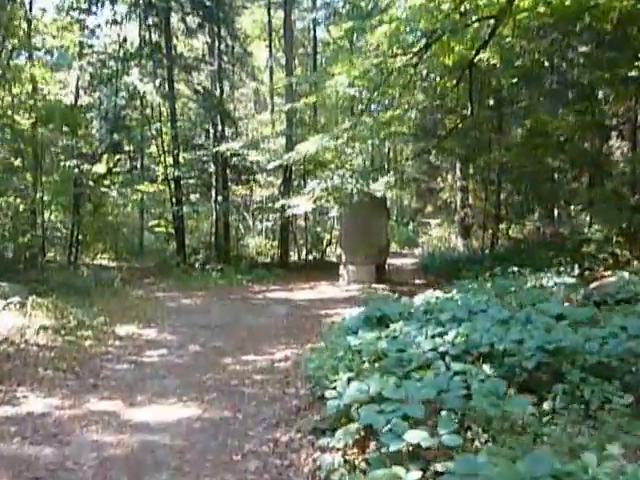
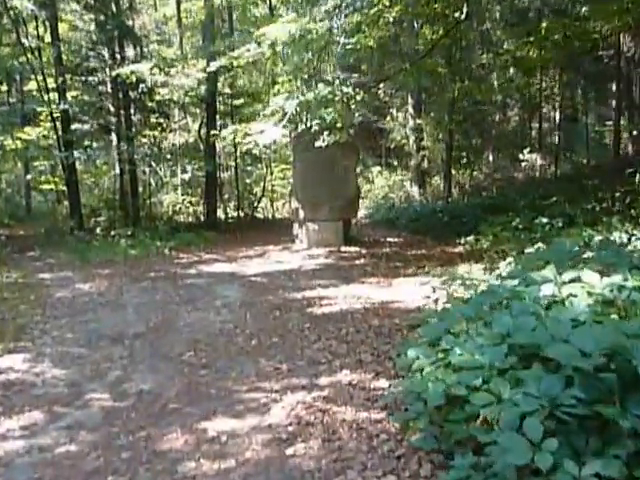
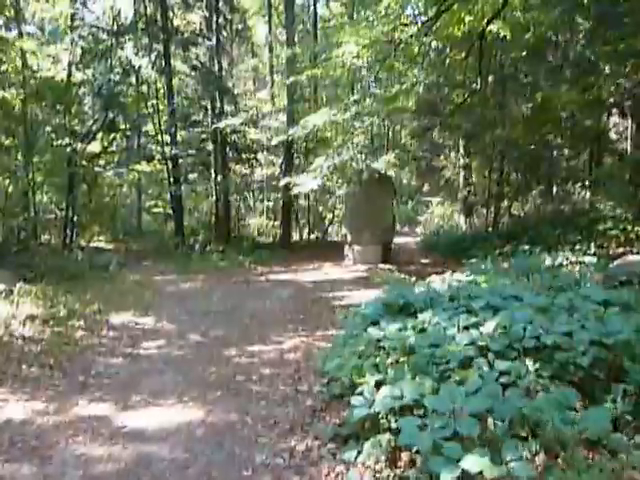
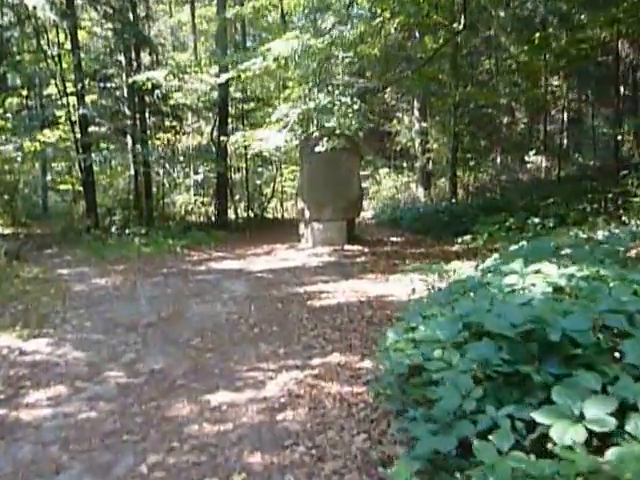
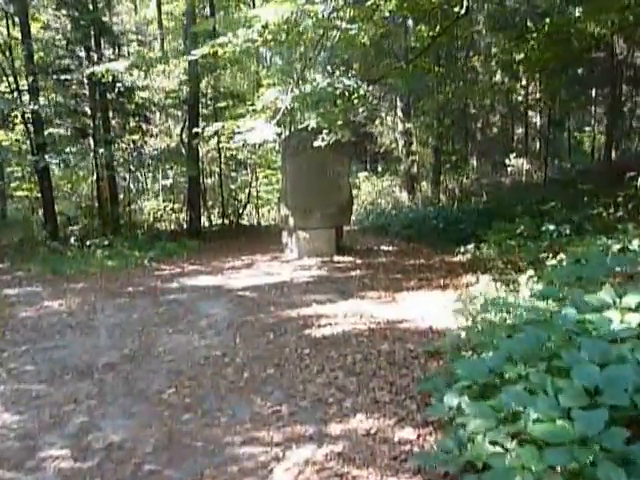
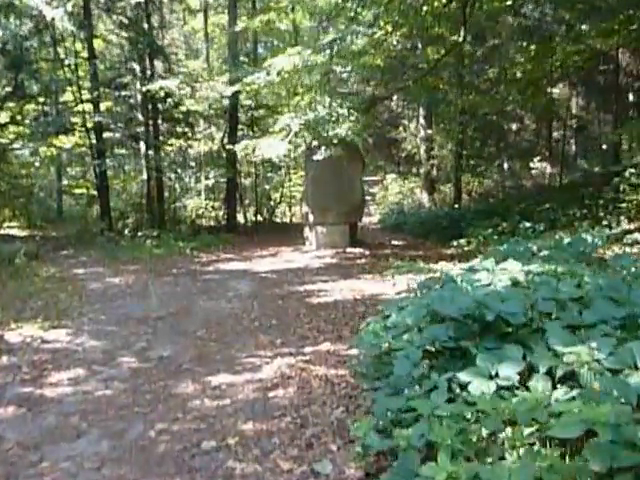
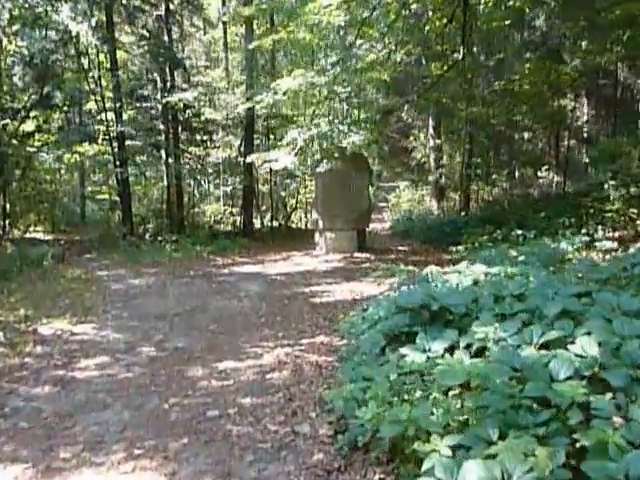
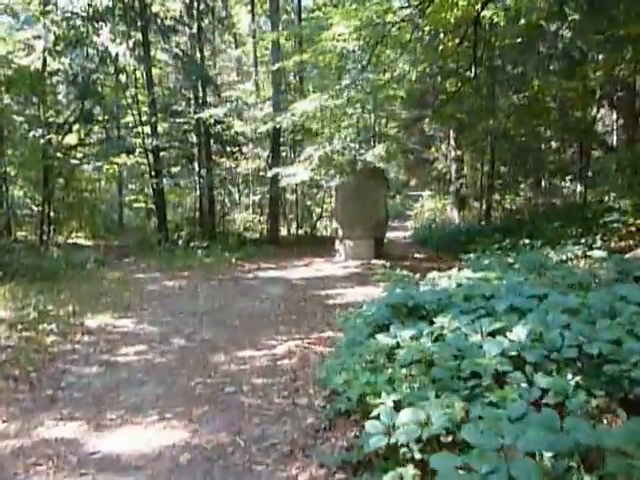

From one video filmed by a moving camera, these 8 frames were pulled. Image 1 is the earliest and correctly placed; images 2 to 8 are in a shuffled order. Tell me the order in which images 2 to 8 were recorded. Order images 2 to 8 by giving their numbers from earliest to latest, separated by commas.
3, 8, 7, 6, 4, 2, 5
